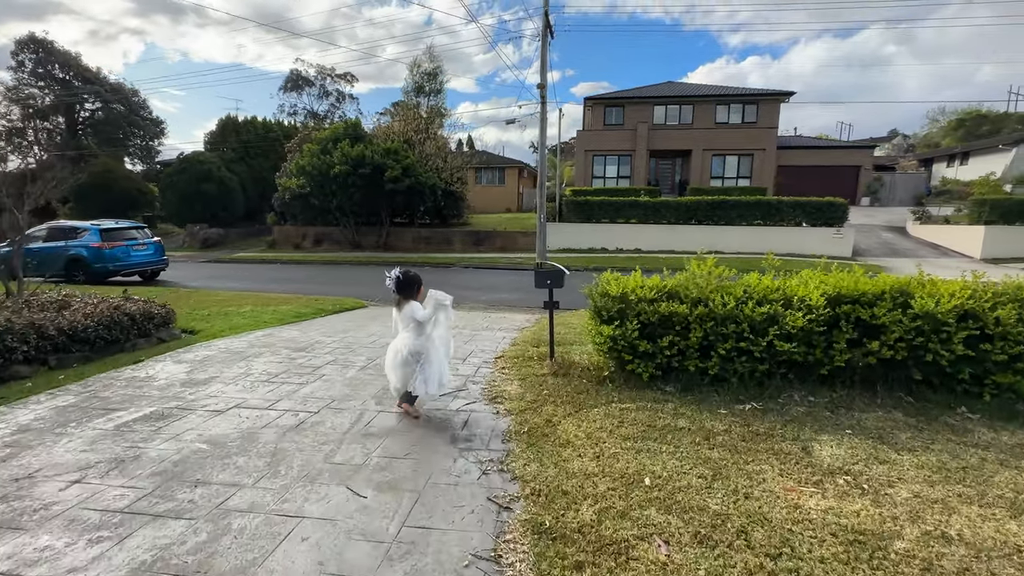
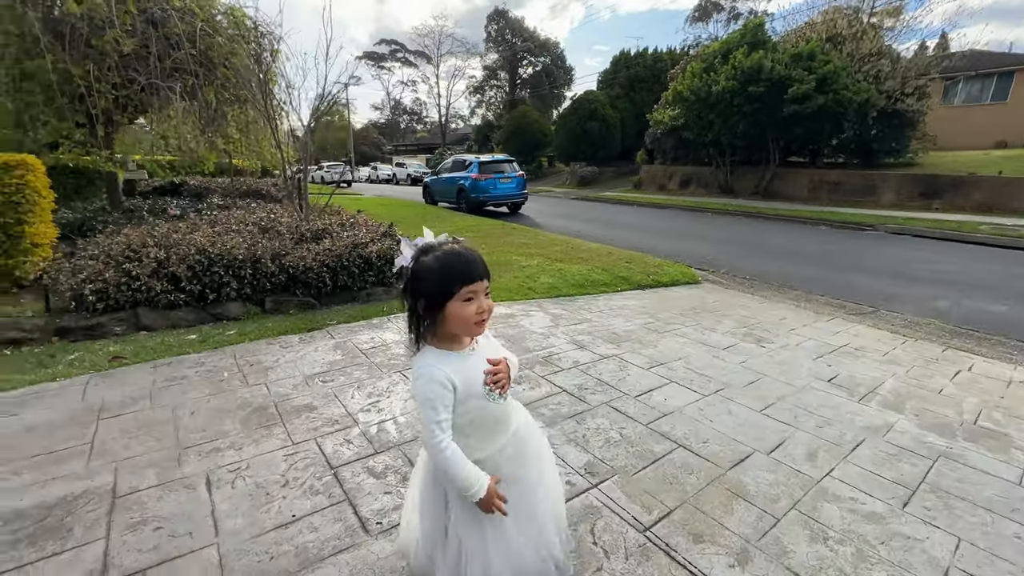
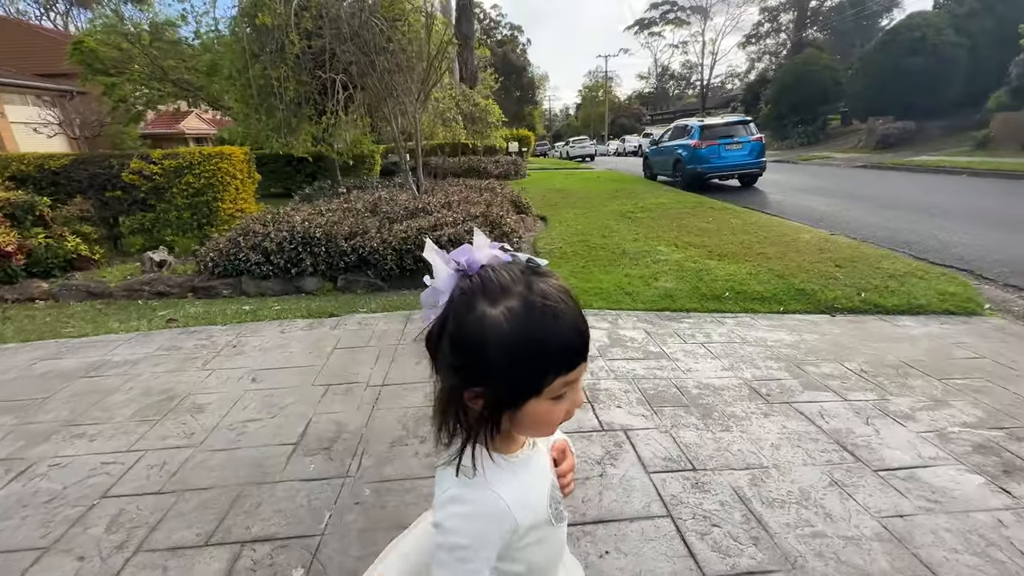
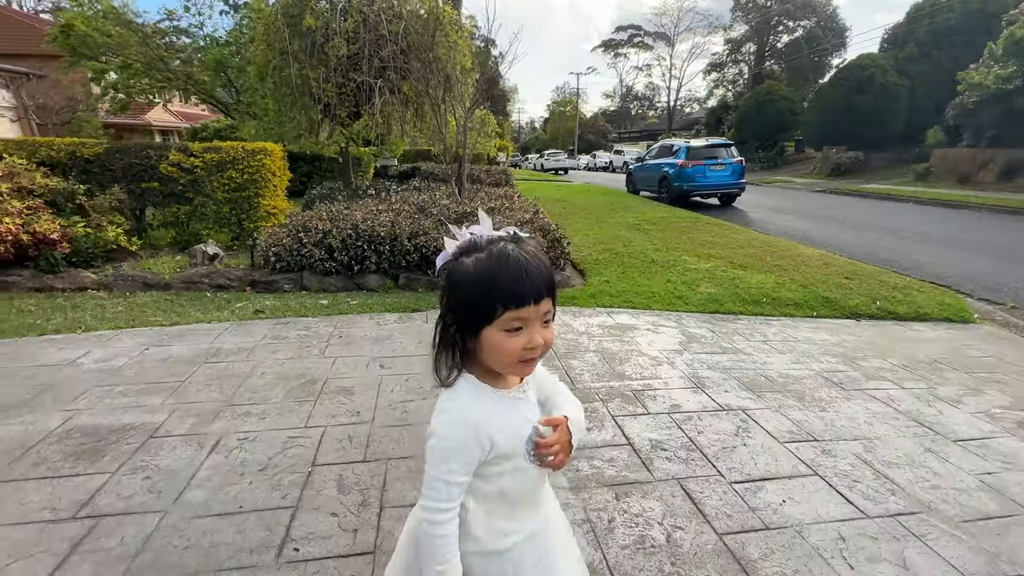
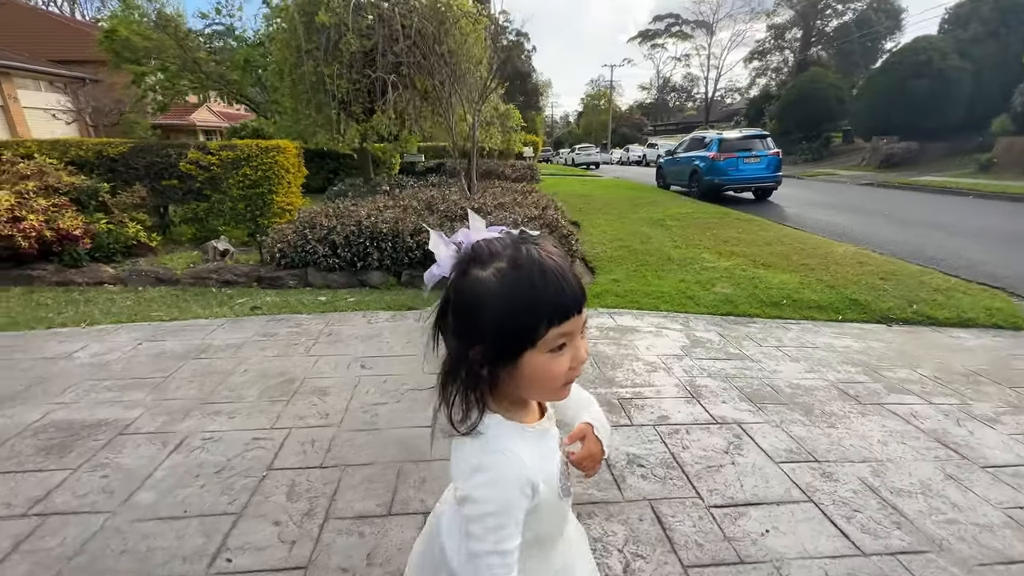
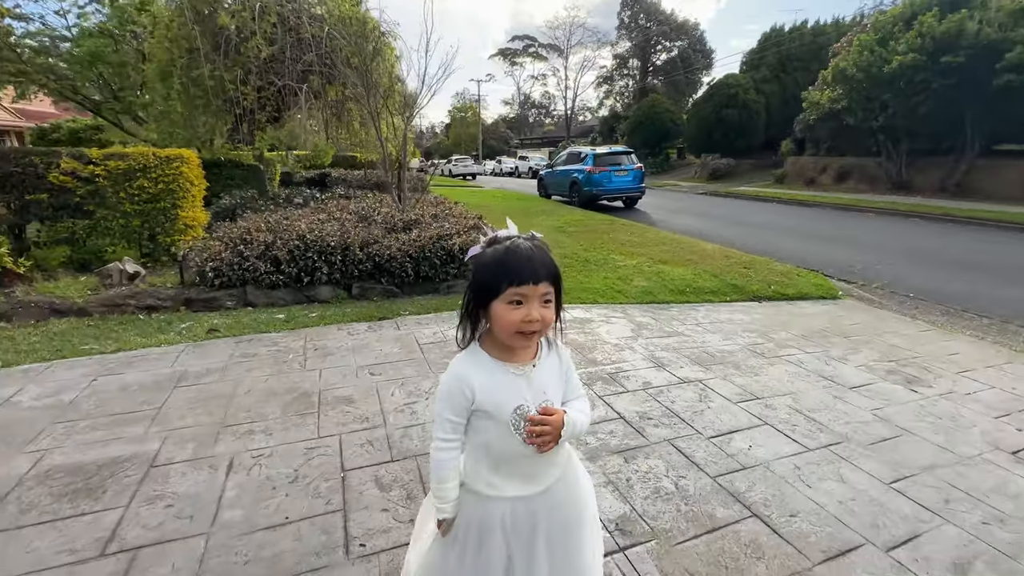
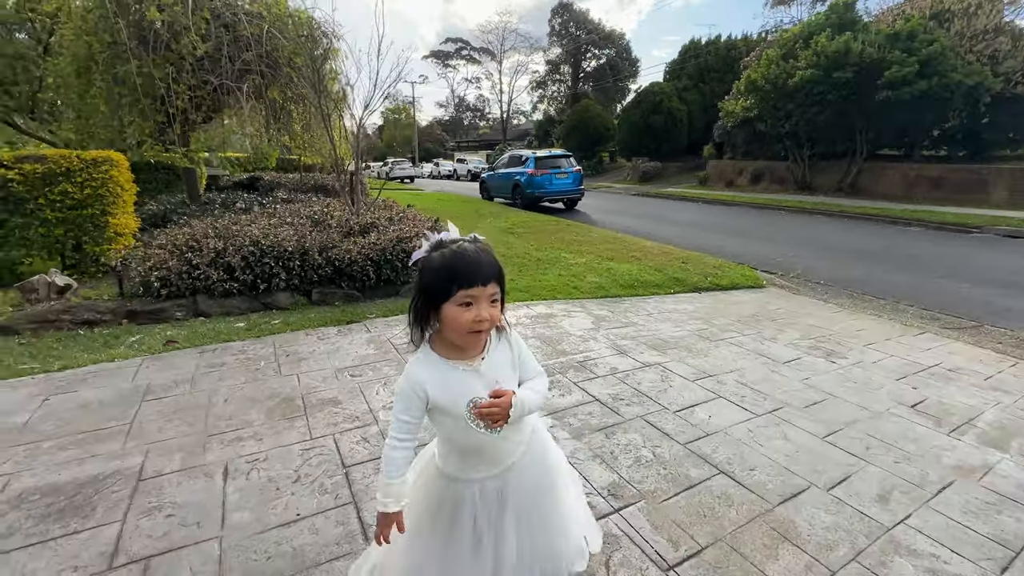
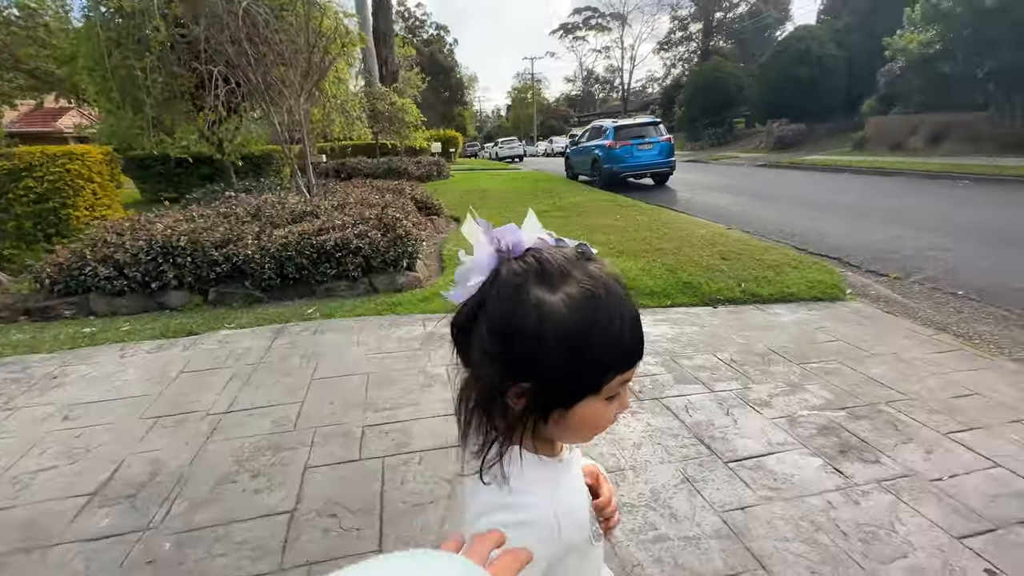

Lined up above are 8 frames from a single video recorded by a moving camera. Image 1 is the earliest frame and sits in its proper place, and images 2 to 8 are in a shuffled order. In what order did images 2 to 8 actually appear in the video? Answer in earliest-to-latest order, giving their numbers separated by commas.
2, 7, 6, 4, 5, 3, 8
